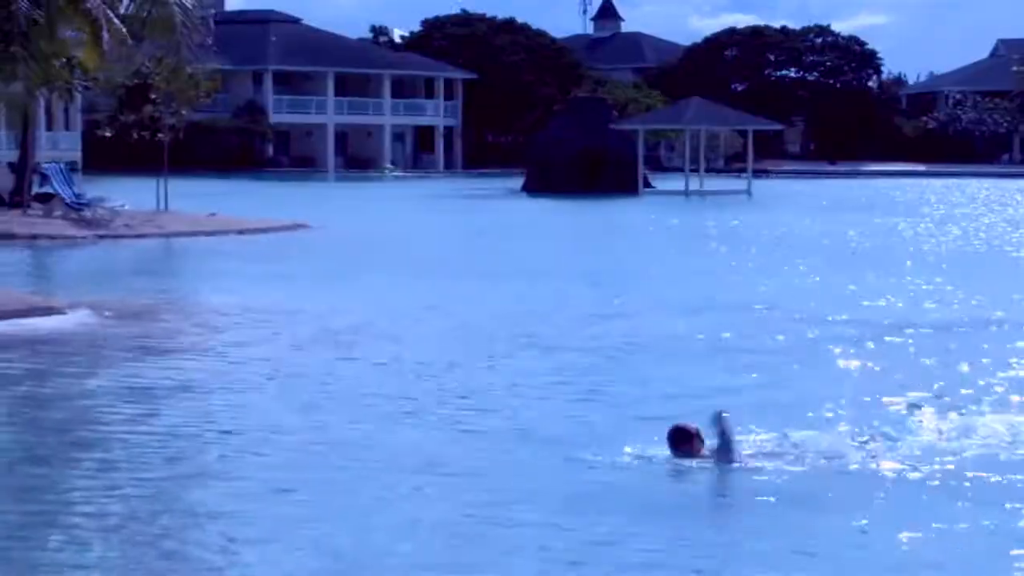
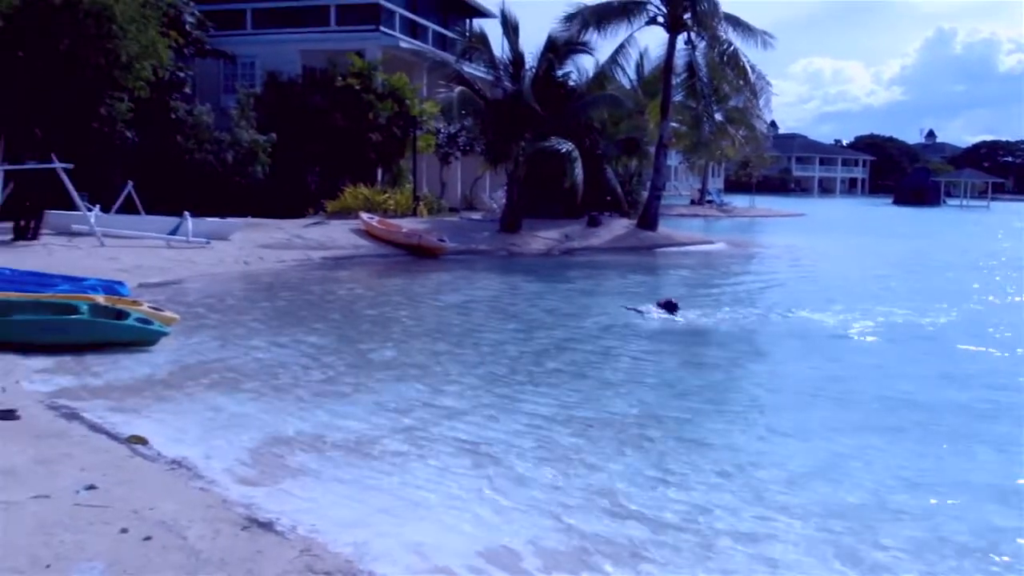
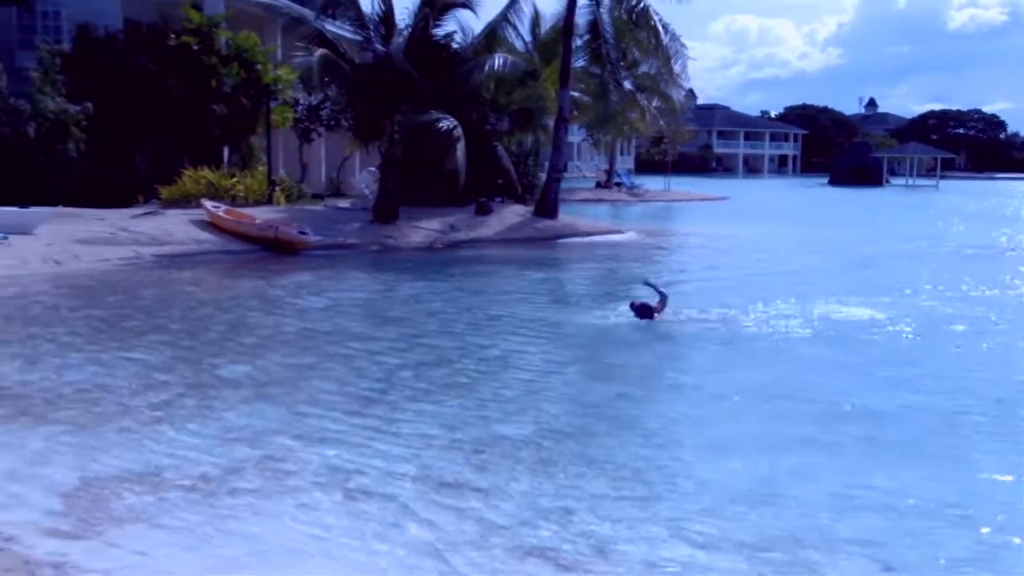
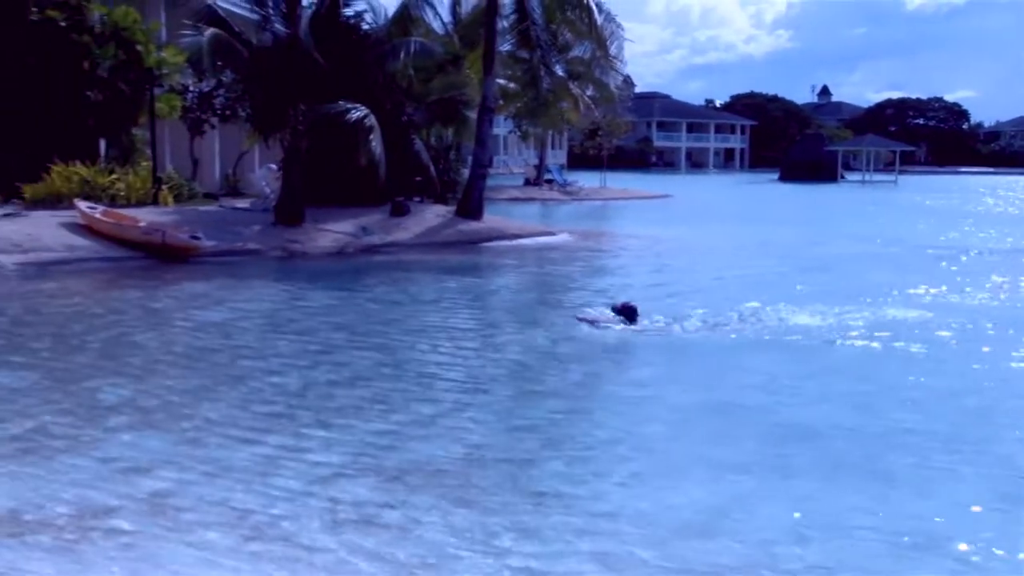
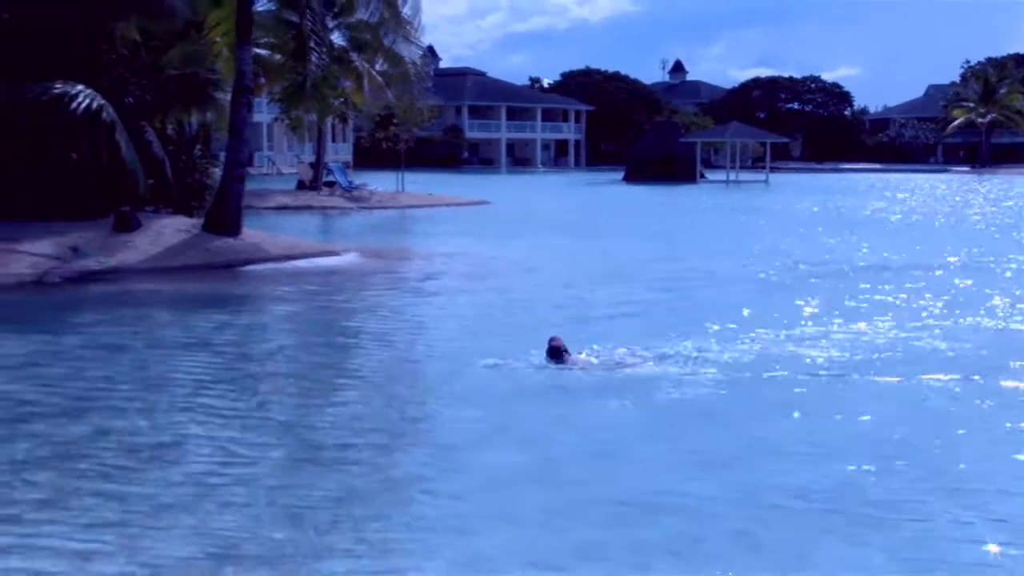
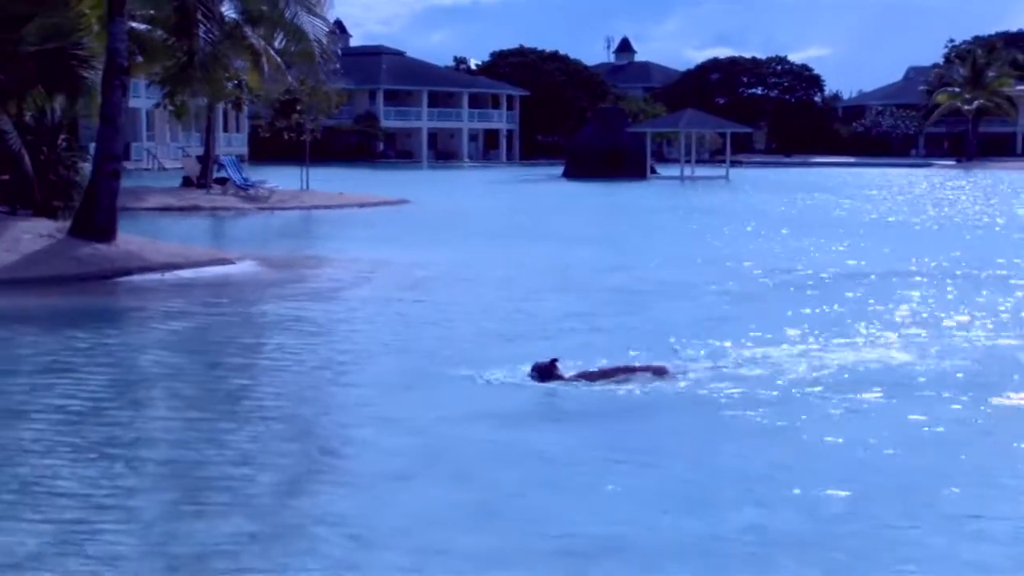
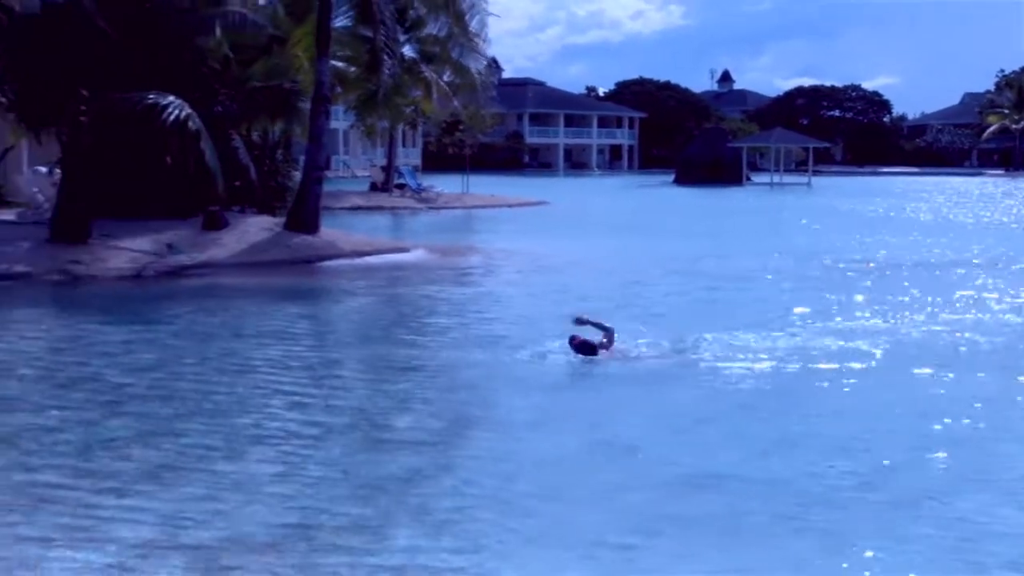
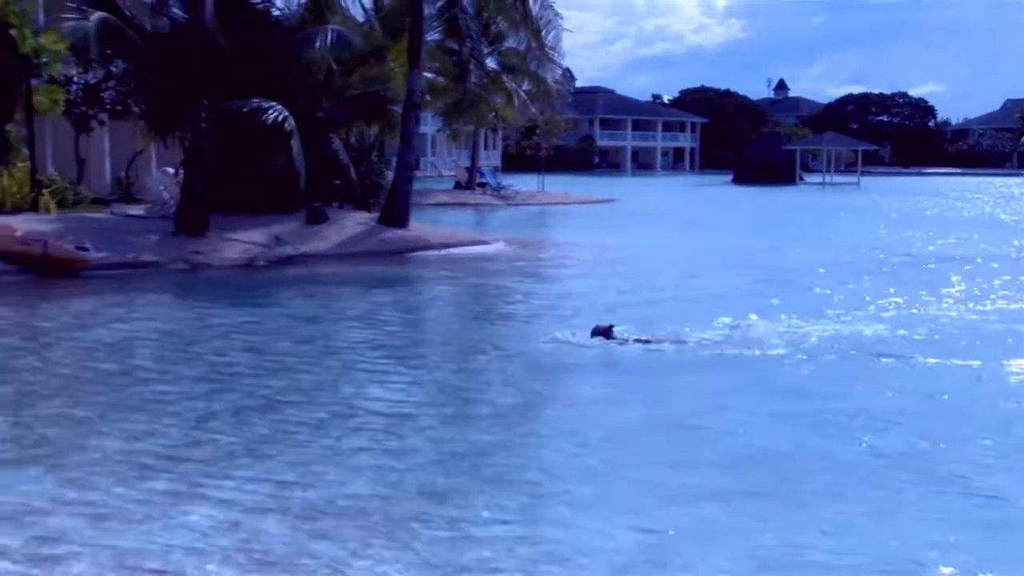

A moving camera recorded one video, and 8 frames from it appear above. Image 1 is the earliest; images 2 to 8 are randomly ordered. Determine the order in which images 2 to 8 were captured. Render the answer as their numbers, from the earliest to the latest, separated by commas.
6, 5, 7, 8, 4, 3, 2
